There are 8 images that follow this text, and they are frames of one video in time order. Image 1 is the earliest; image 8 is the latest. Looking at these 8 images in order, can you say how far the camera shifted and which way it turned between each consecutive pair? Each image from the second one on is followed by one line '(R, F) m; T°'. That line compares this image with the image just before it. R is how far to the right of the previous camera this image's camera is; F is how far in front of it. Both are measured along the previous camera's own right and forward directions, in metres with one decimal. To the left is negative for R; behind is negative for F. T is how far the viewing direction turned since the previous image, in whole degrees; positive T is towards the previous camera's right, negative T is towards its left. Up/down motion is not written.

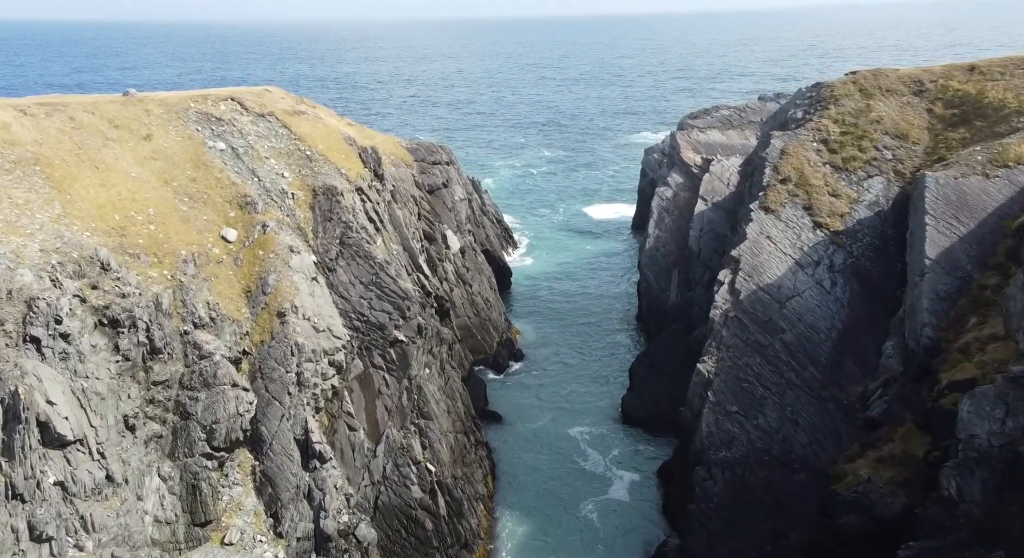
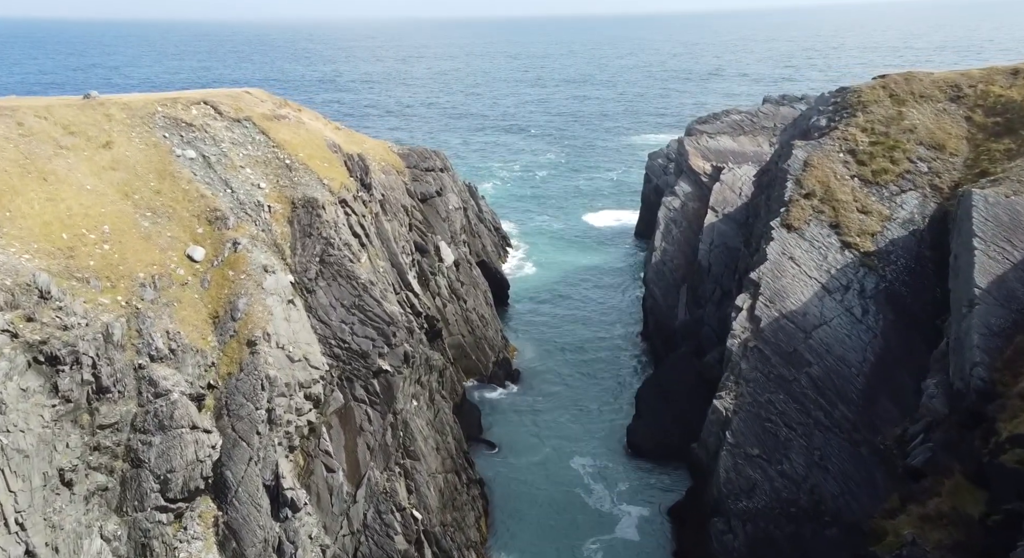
(+0.1, +3.9) m; 0°
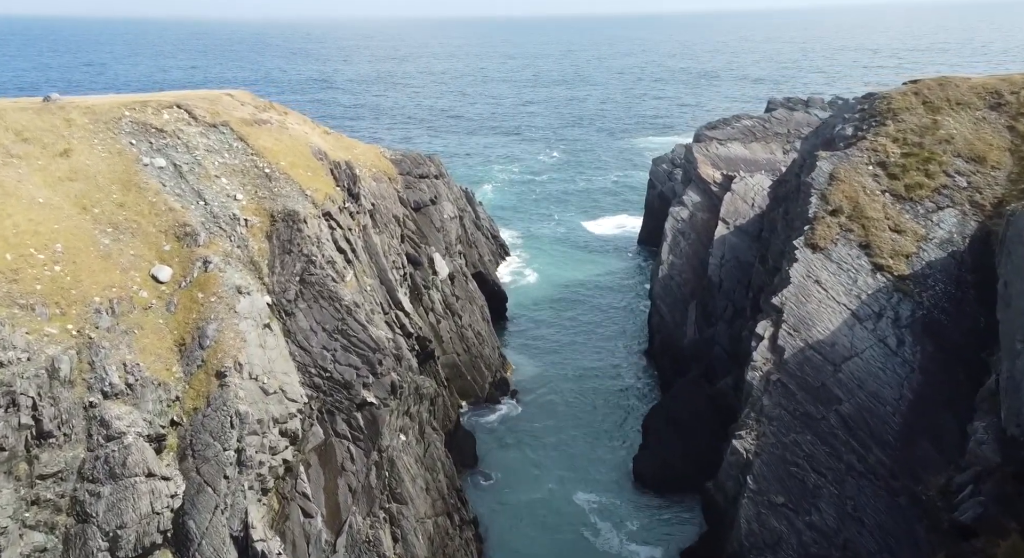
(0.0, +3.4) m; 0°
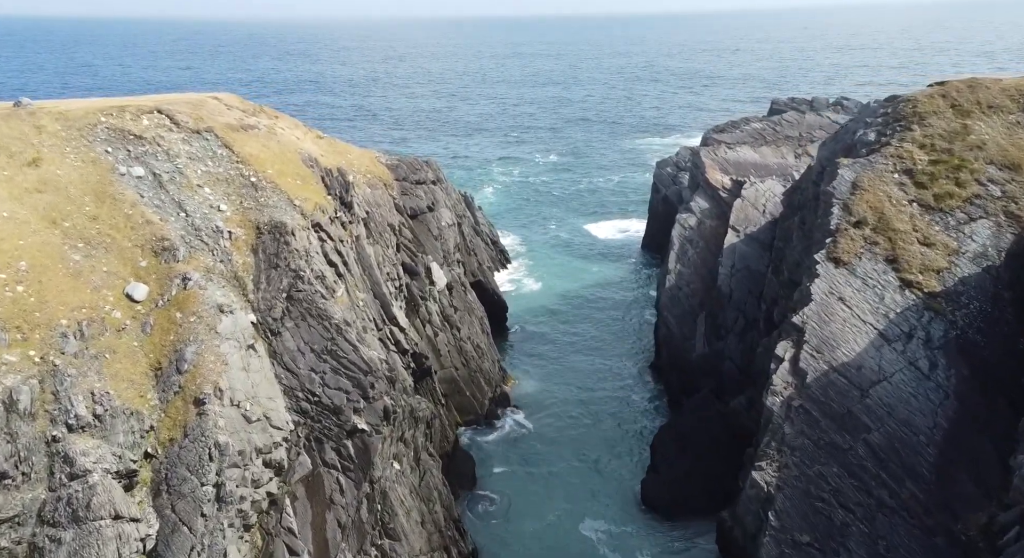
(0.0, +2.3) m; 0°
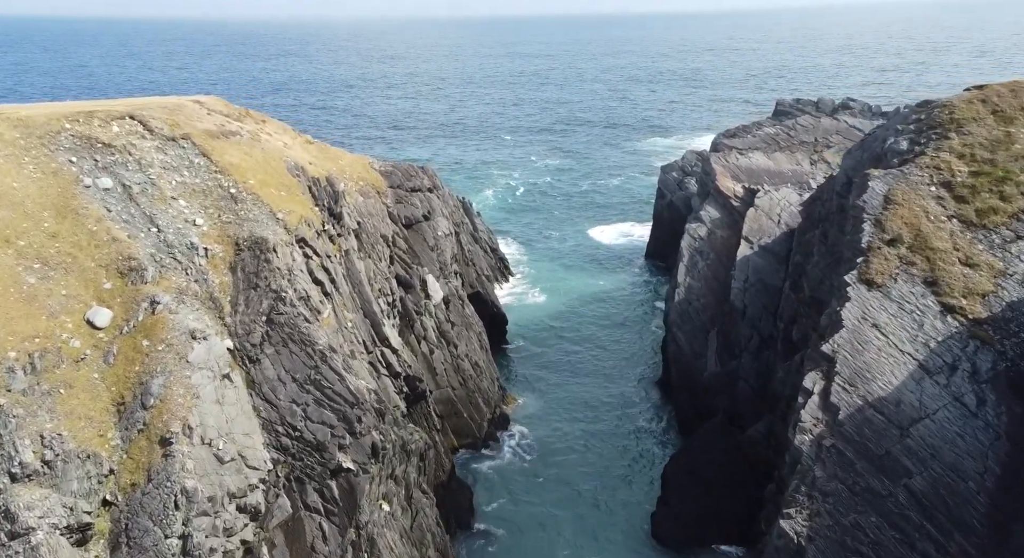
(0.0, +2.9) m; 0°
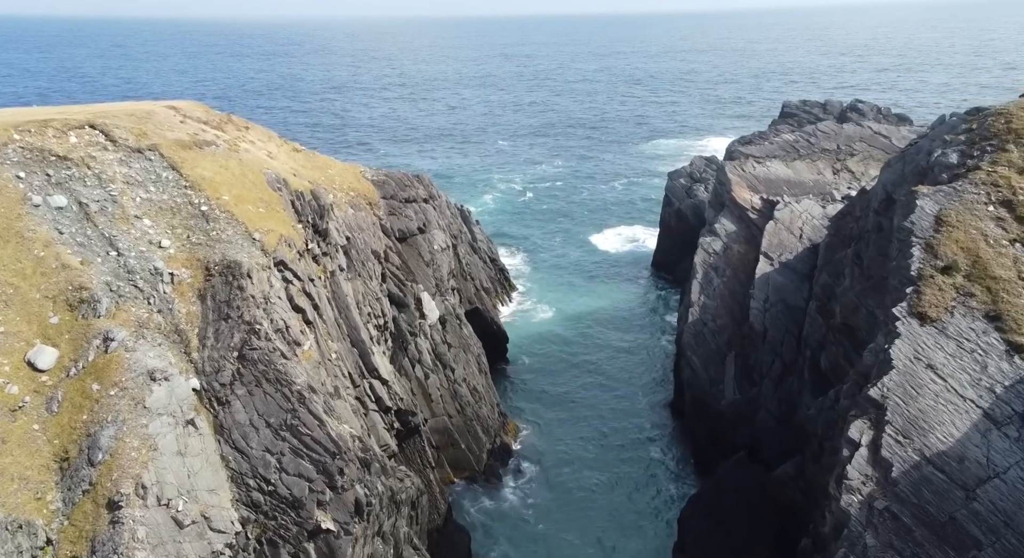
(-0.1, +3.6) m; 0°
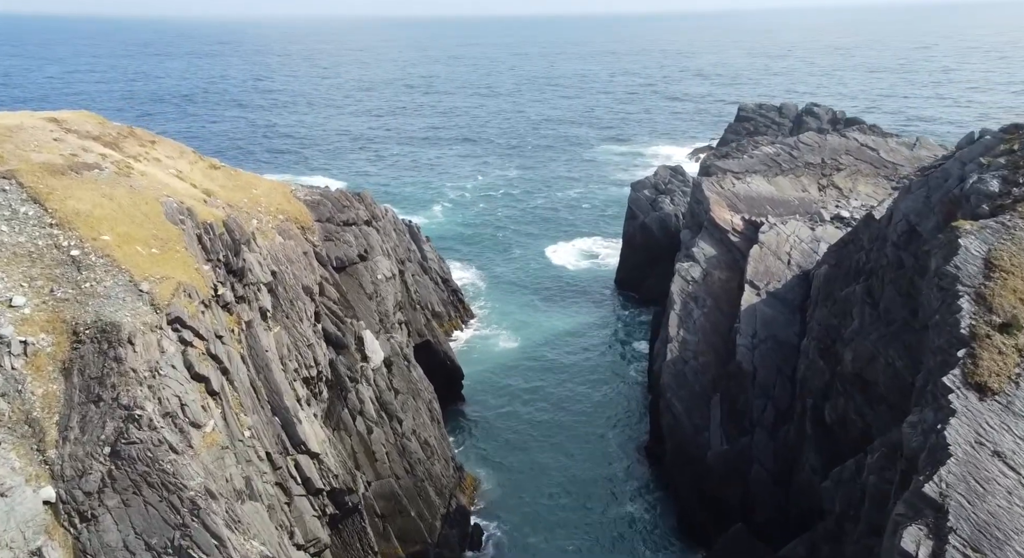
(0.0, +5.9) m; +3°
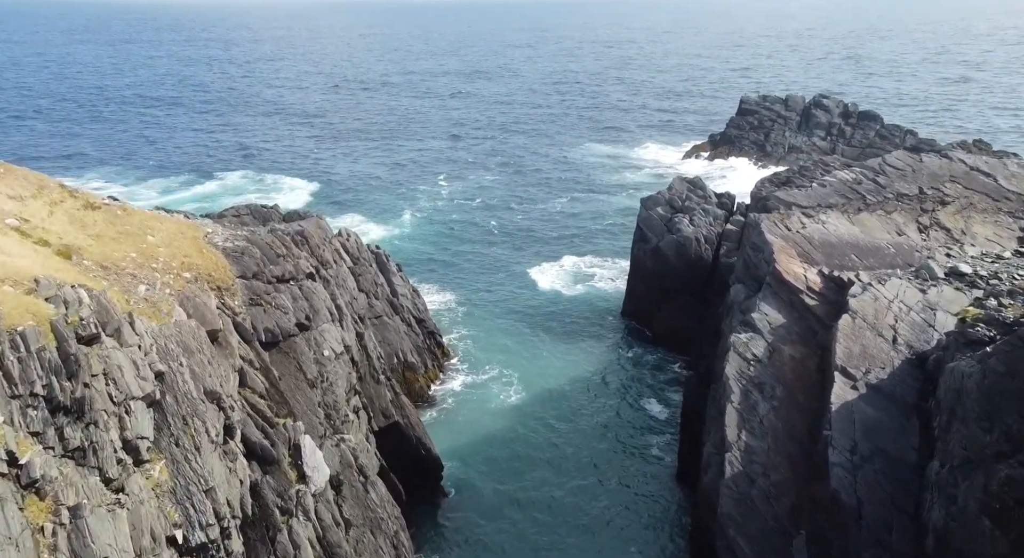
(-0.5, +12.2) m; +1°
